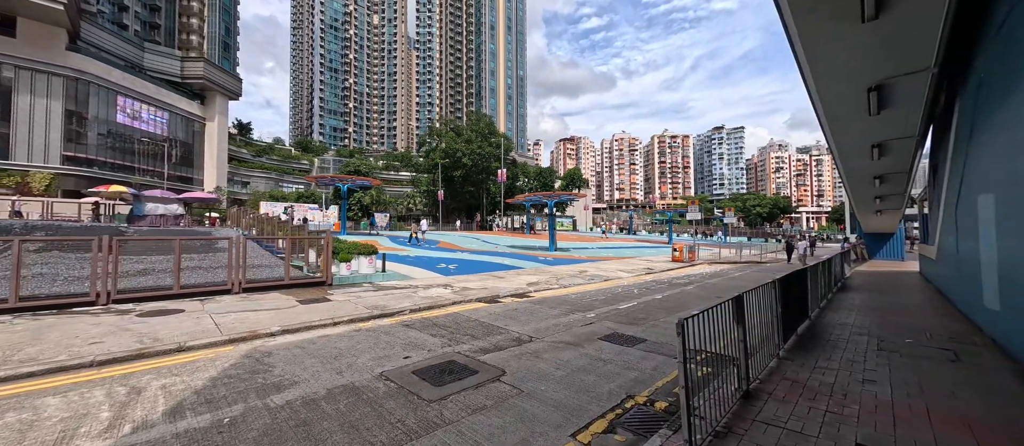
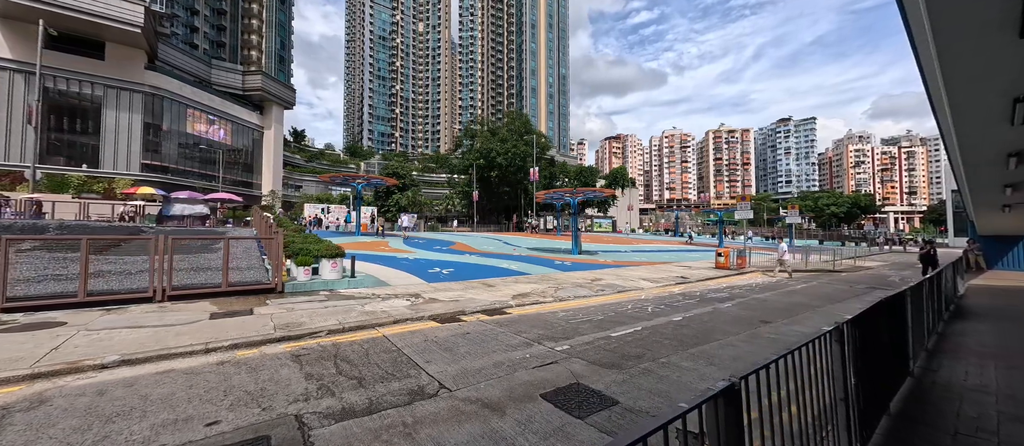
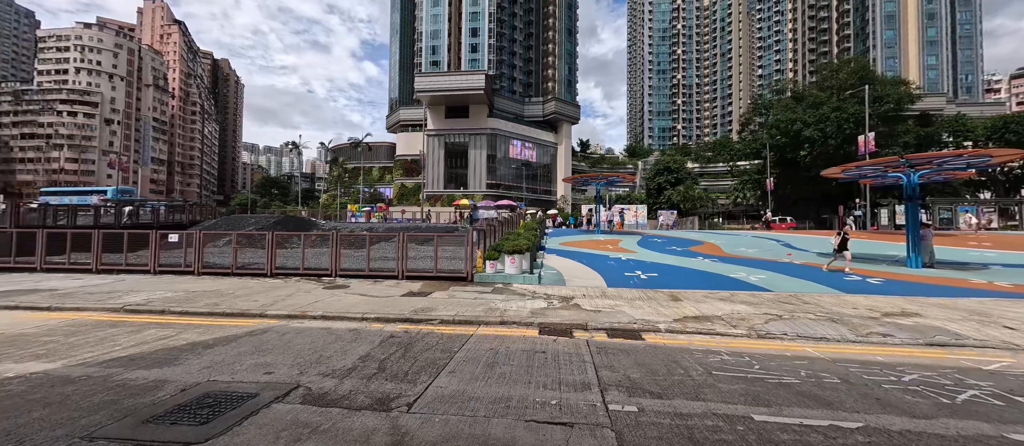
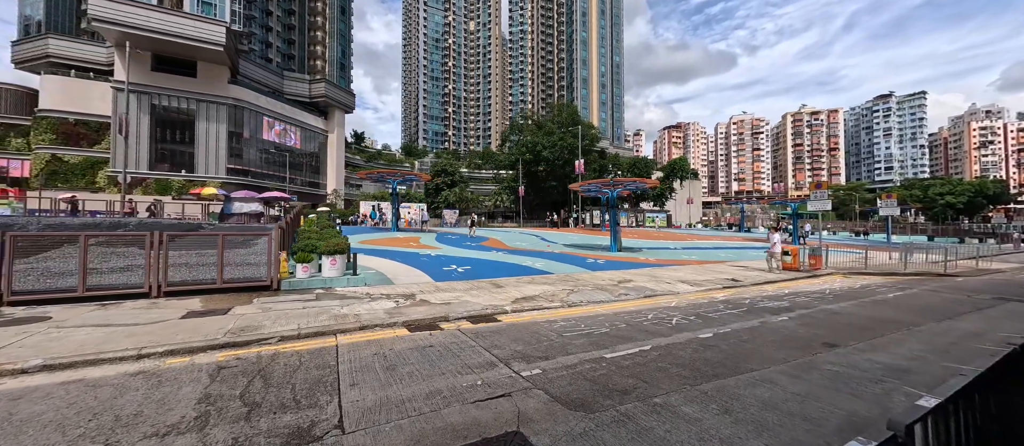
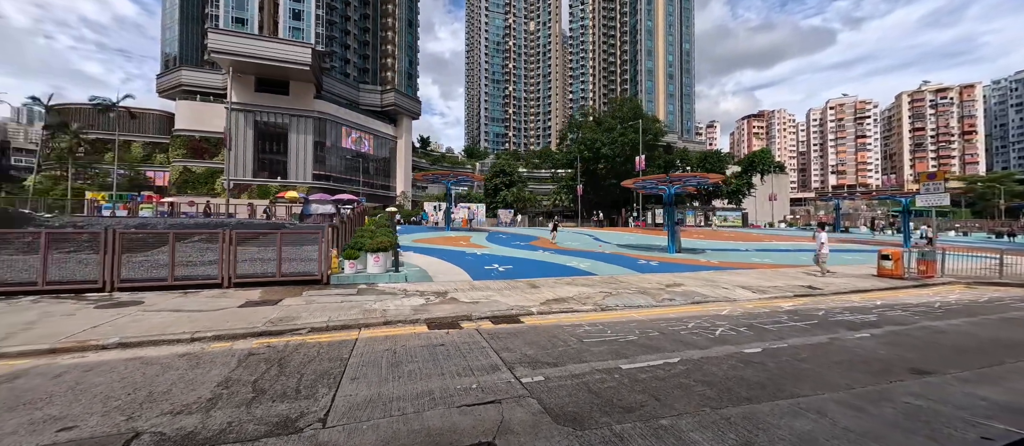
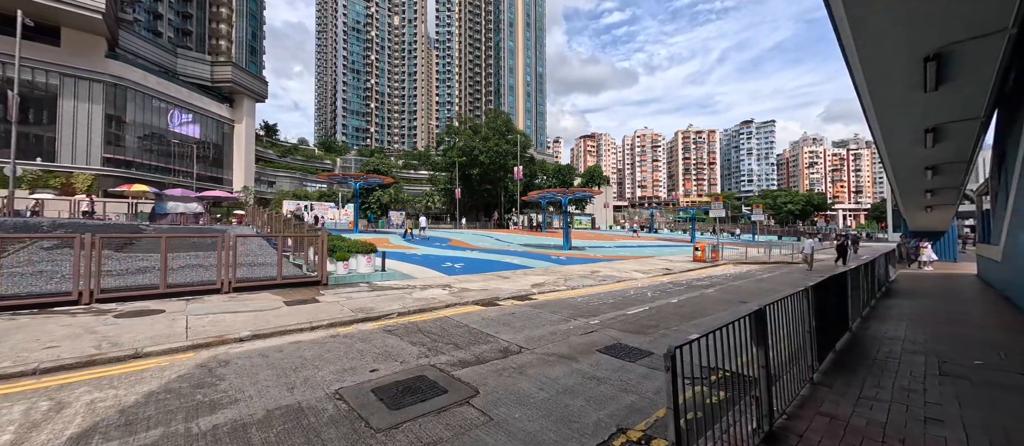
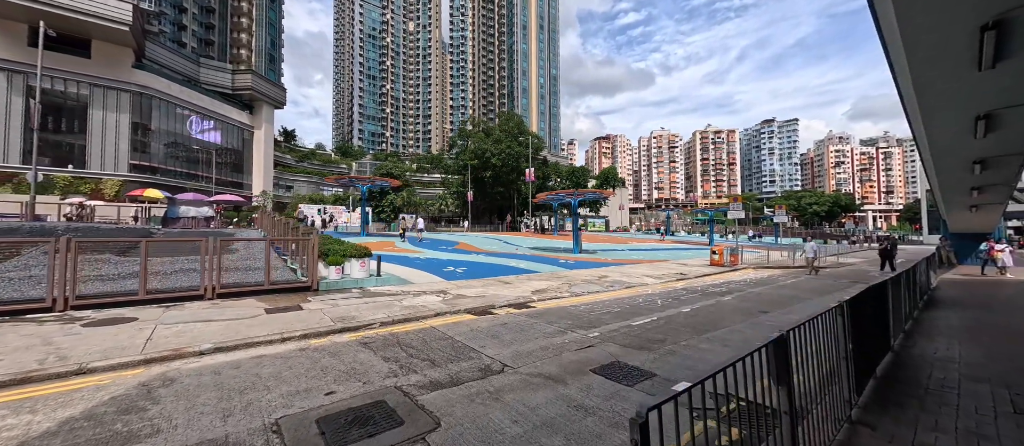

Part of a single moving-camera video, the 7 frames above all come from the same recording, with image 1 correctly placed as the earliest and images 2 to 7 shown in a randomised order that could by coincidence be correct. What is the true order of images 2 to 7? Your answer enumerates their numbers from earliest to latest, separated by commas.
6, 7, 2, 4, 5, 3
